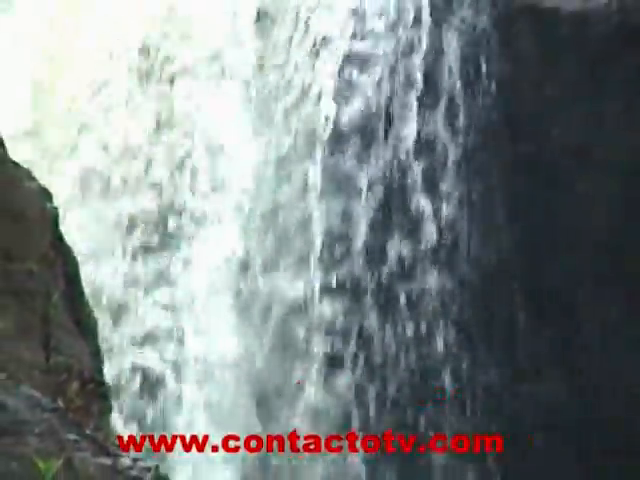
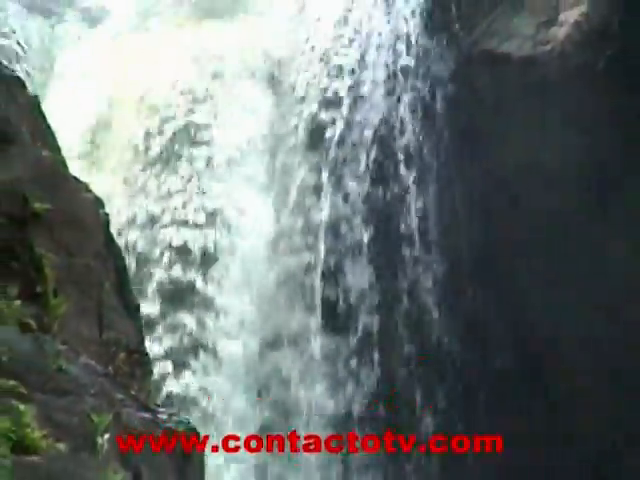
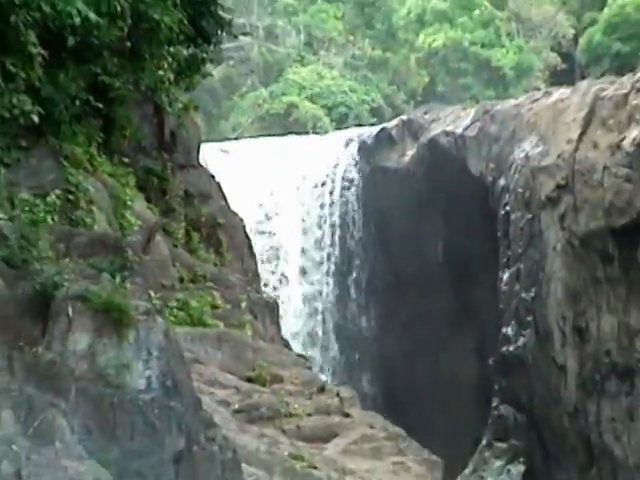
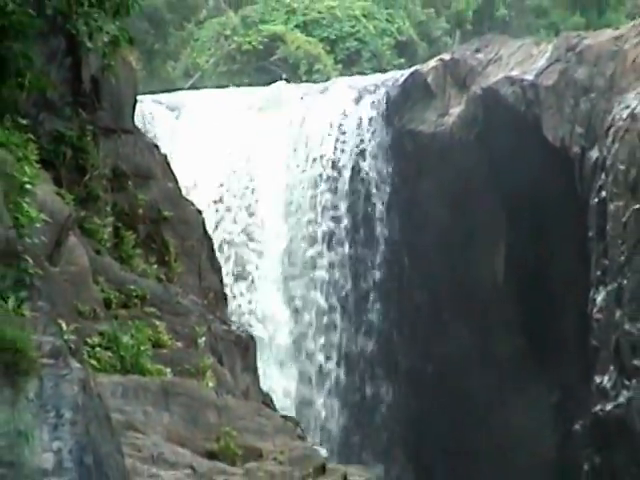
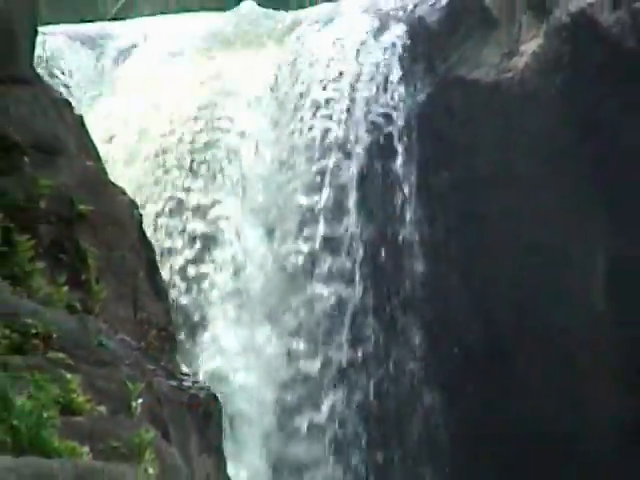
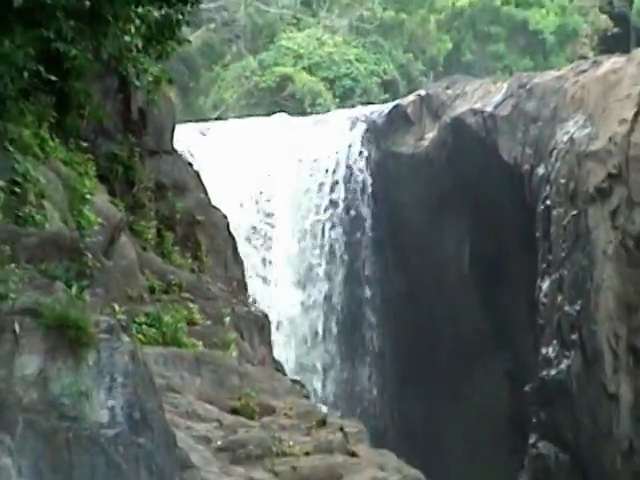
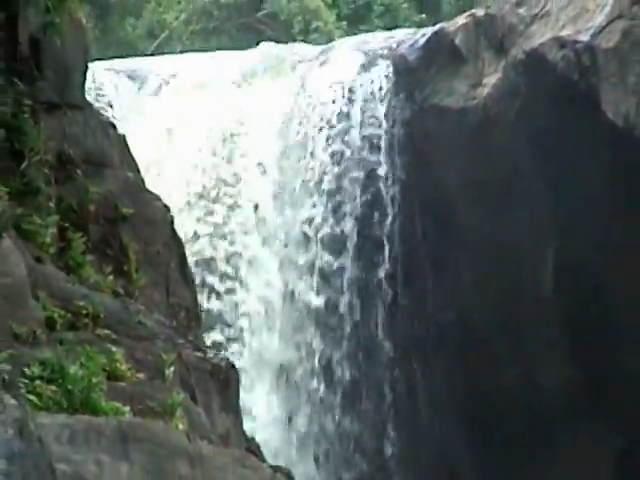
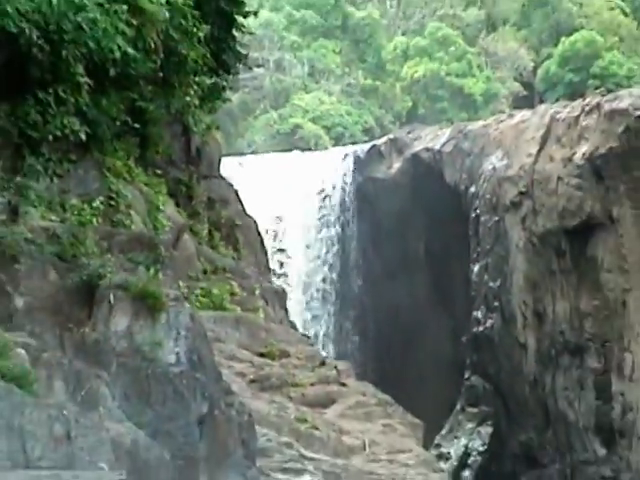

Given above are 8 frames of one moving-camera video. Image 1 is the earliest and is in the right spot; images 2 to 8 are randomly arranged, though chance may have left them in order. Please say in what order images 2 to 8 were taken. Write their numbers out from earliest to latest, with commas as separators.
2, 5, 7, 4, 6, 3, 8
